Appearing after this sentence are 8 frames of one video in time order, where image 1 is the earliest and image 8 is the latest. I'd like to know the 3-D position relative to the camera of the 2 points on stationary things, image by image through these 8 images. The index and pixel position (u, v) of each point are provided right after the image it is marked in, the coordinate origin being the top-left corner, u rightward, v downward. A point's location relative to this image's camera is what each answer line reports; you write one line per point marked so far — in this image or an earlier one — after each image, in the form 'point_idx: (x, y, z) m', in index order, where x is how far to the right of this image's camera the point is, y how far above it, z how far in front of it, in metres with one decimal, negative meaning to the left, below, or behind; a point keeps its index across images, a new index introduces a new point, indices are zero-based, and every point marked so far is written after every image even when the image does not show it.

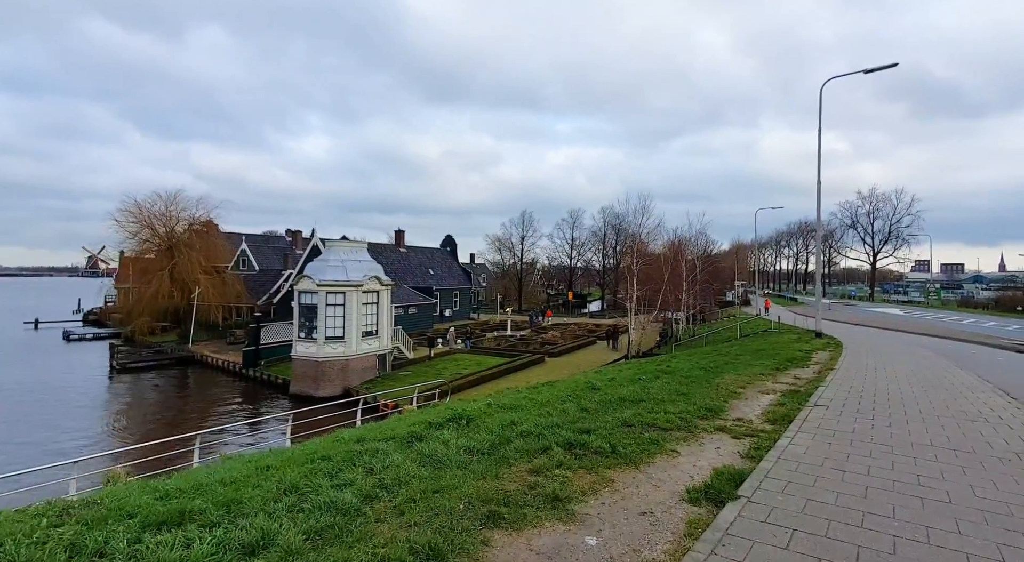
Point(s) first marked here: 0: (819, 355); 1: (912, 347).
0: (+8.5, -2.1, +15.3) m
1: (+14.5, -2.4, +19.9) m
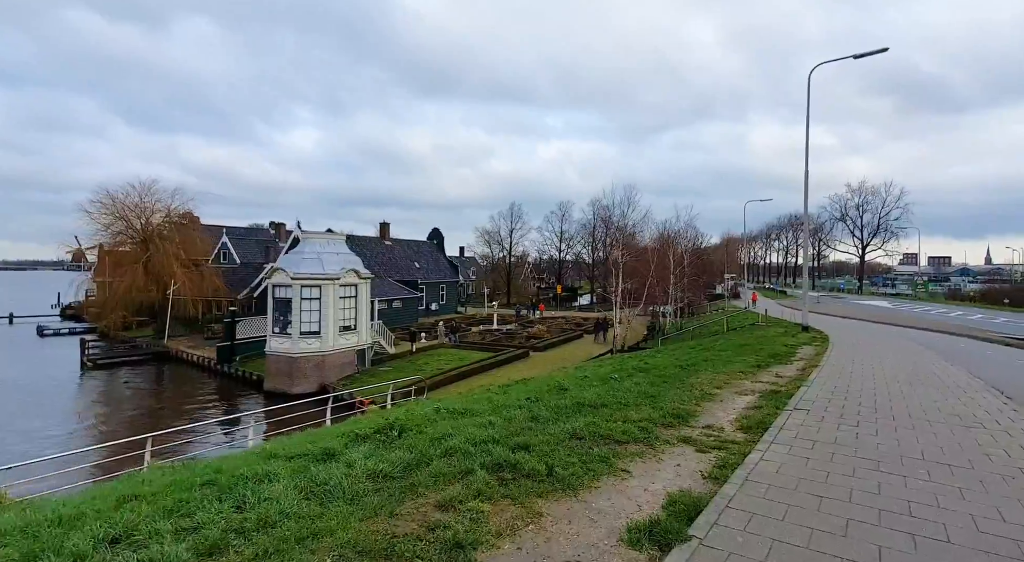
0: (+7.8, -1.9, +14.7) m
1: (+13.7, -2.2, +19.4) m
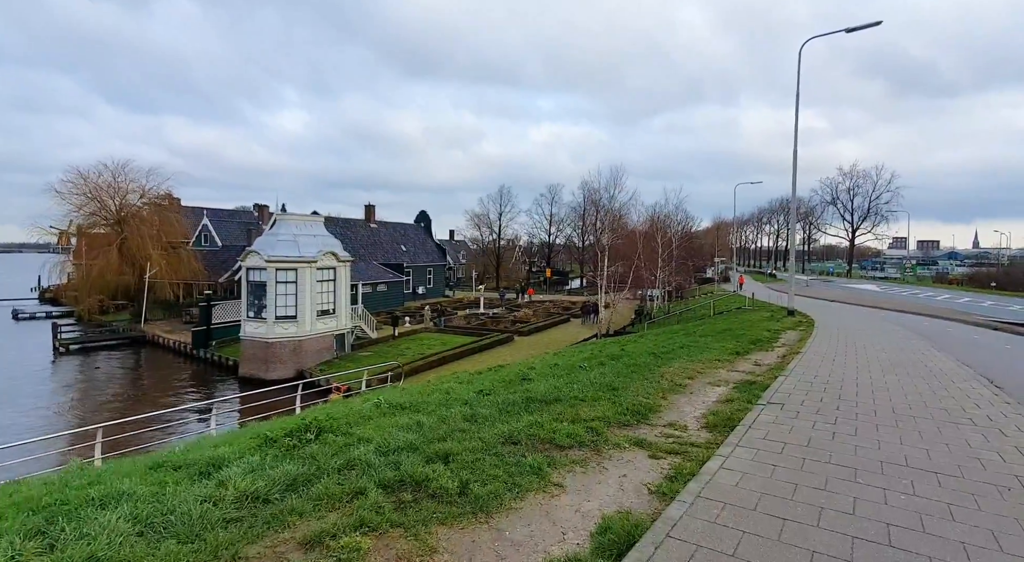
0: (+7.1, -1.4, +14.2) m
1: (+13.0, -1.6, +19.0) m
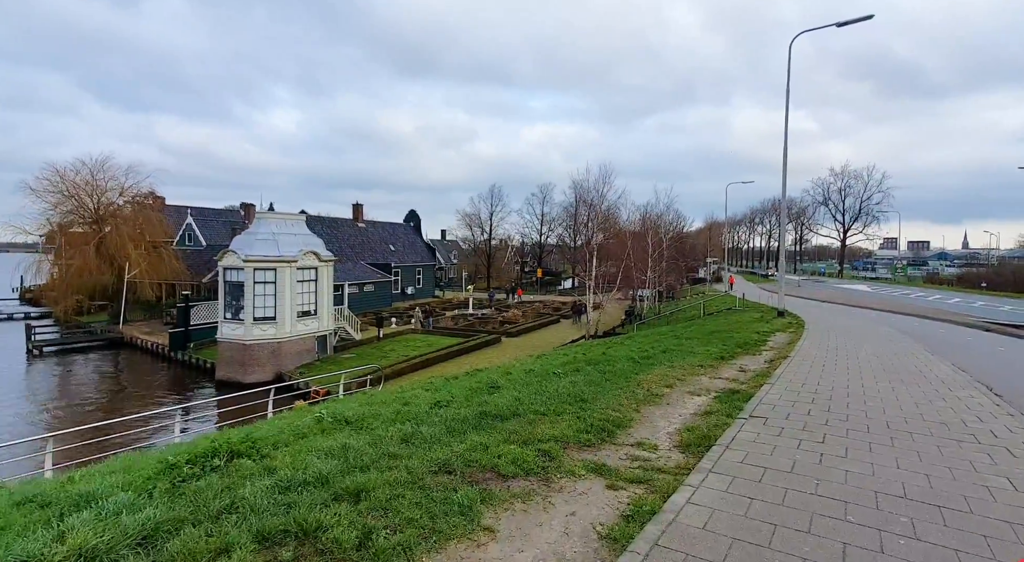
0: (+6.6, -1.4, +13.7) m
1: (+12.4, -1.6, +18.6) m
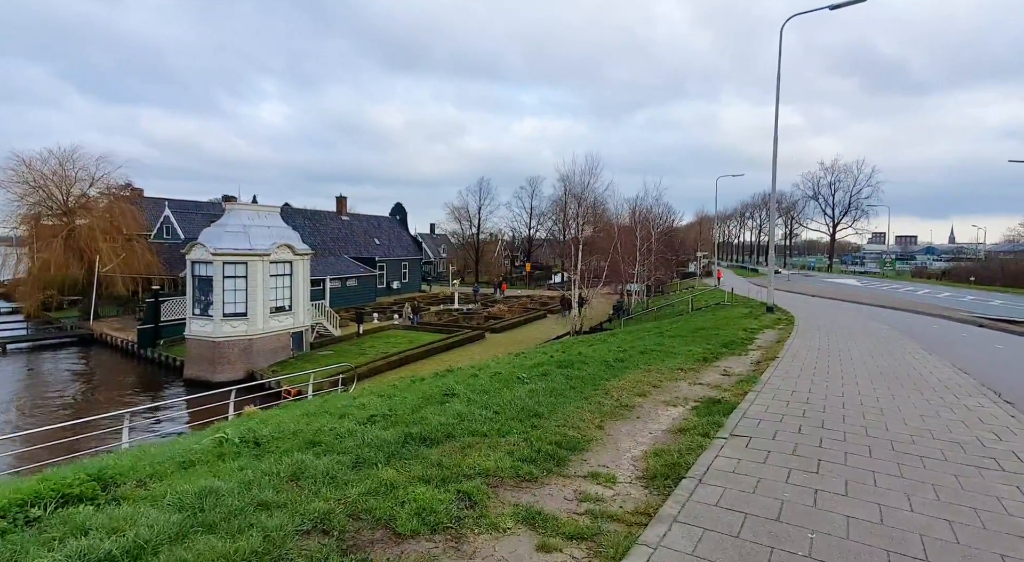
0: (+6.0, -1.3, +13.0) m
1: (+11.7, -1.4, +17.9) m
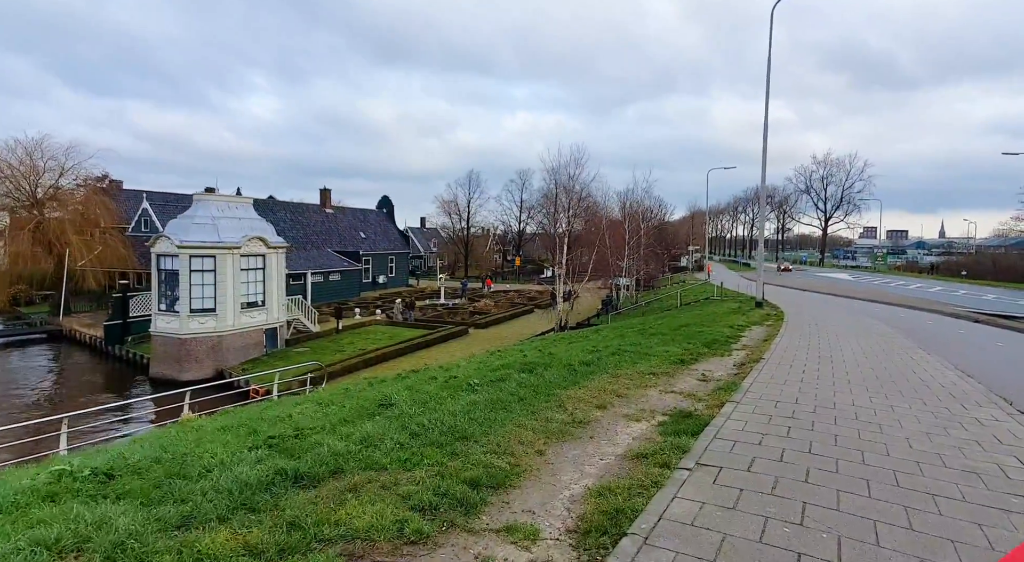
0: (+5.3, -1.2, +12.2) m
1: (+11.0, -1.2, +17.2) m
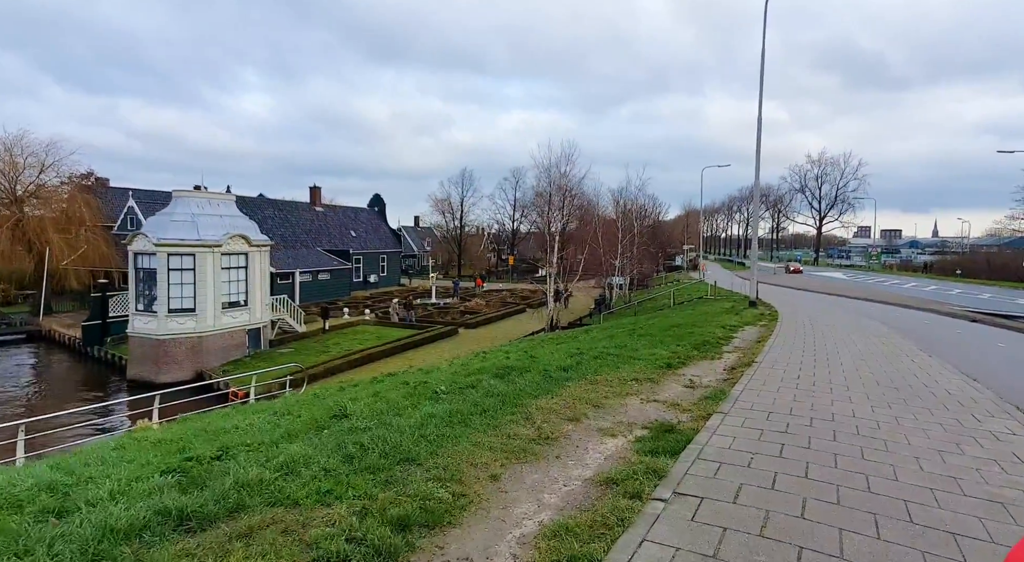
0: (+4.9, -1.1, +11.6) m
1: (+10.5, -1.2, +16.7) m
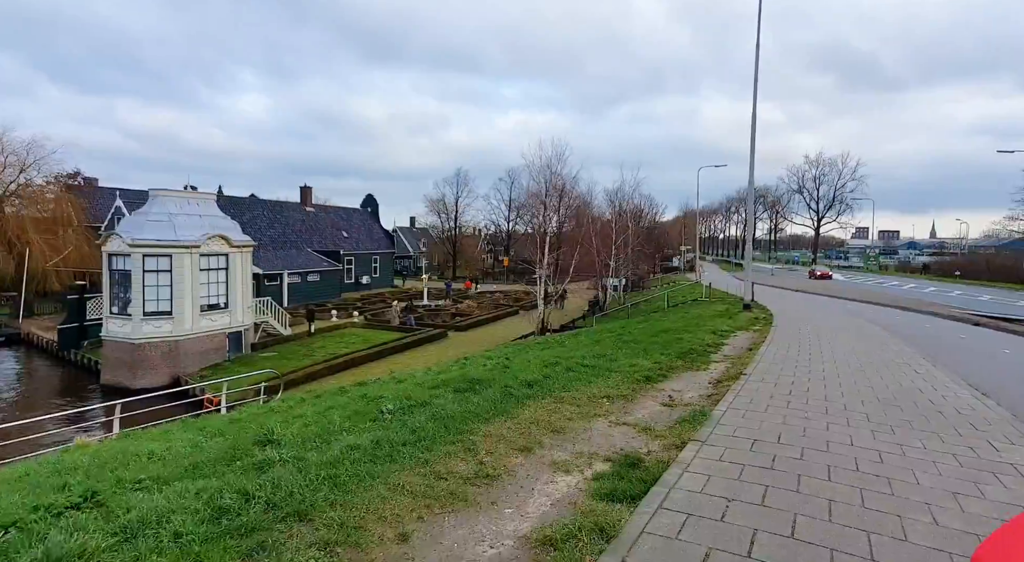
0: (+4.5, -1.2, +11.0) m
1: (+10.1, -1.2, +16.0) m
